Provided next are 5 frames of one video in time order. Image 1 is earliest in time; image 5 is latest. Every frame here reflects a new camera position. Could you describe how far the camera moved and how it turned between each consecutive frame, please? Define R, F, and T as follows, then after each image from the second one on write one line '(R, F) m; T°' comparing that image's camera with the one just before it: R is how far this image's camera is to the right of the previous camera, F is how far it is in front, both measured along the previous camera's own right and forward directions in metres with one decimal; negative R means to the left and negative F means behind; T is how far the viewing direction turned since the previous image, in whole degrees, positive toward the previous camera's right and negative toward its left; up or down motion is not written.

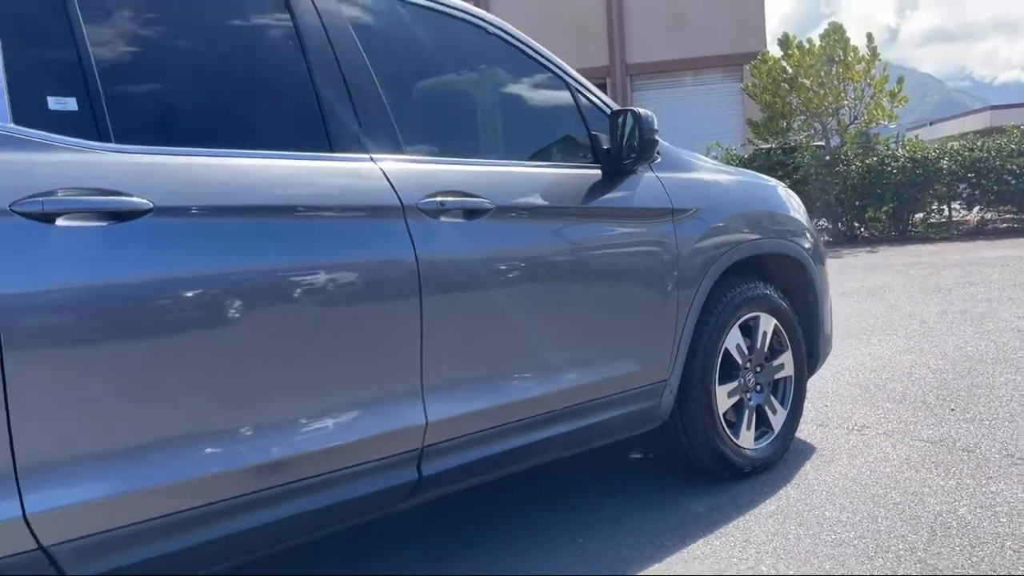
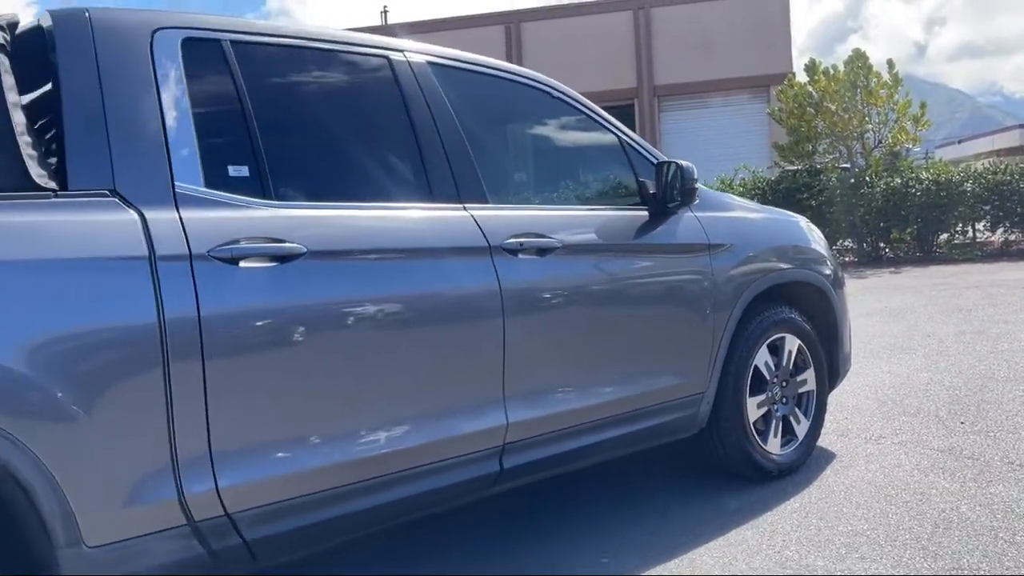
(-0.2, -0.6) m; -2°
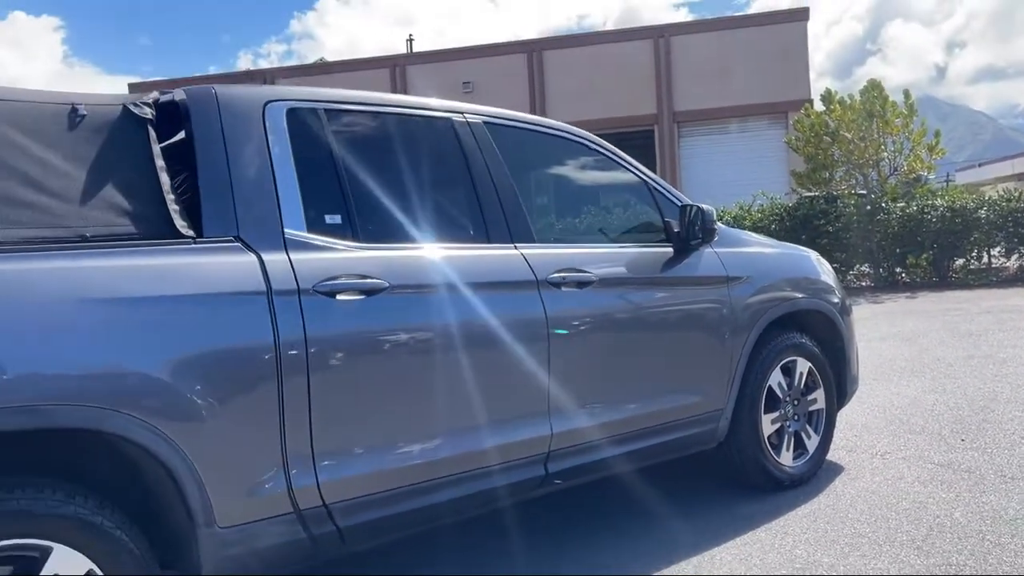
(-0.1, -0.5) m; -1°
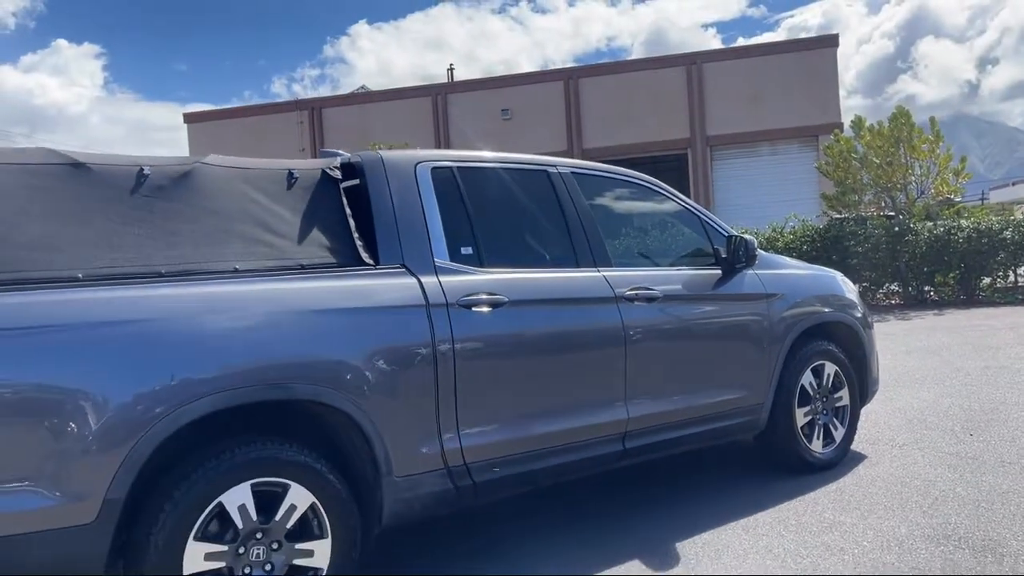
(-0.3, -1.1) m; -2°
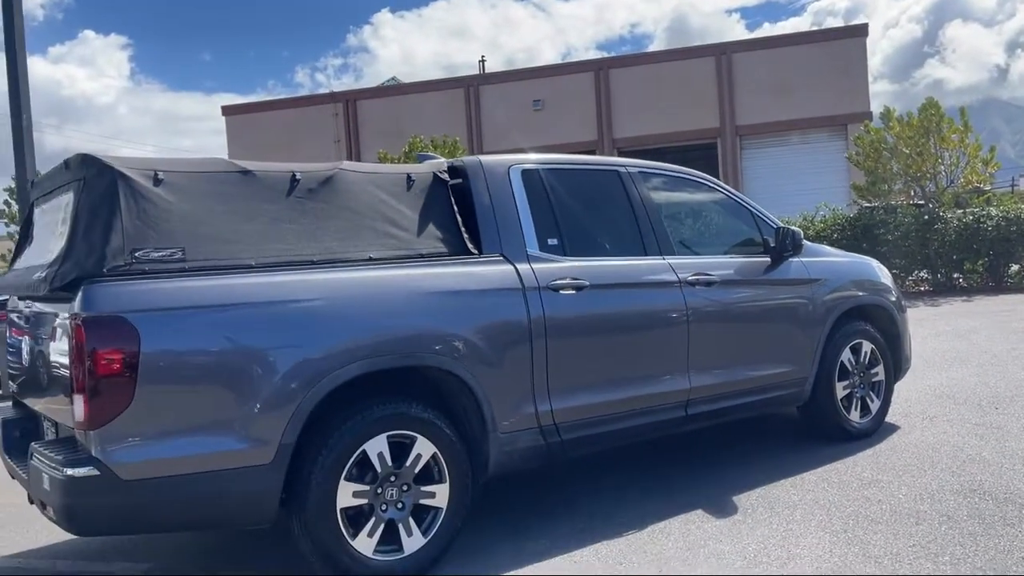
(-0.3, -0.7) m; -2°
